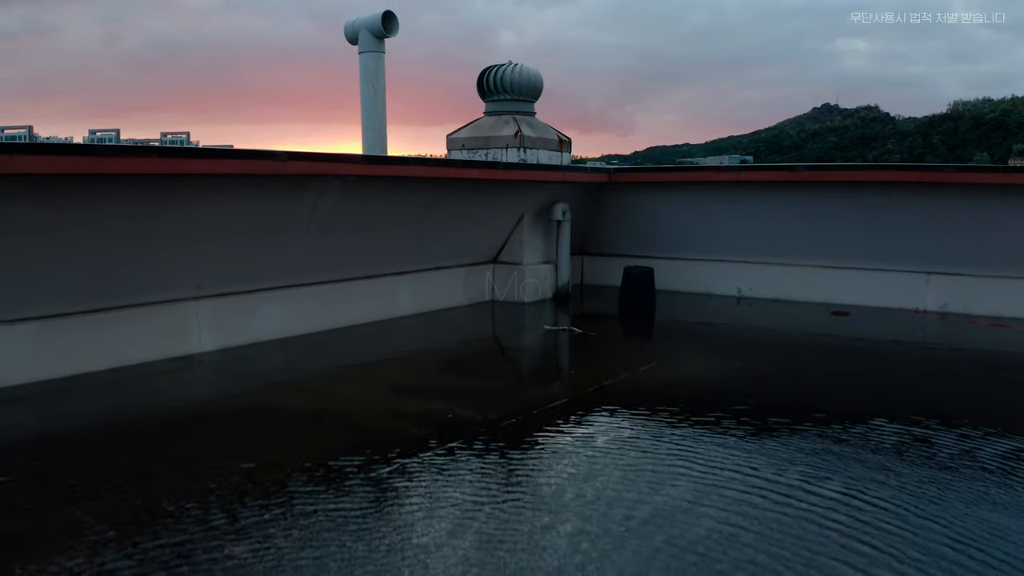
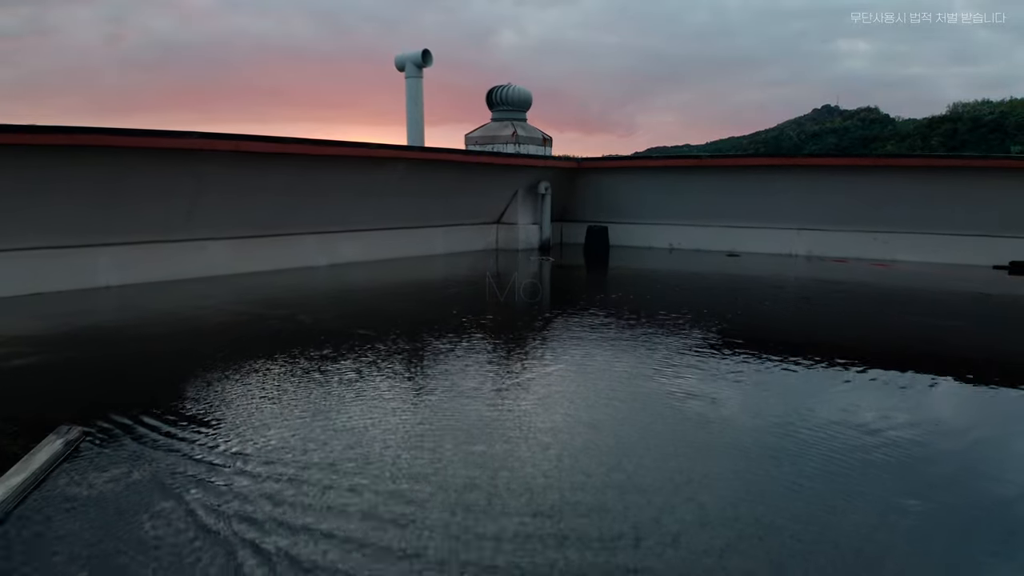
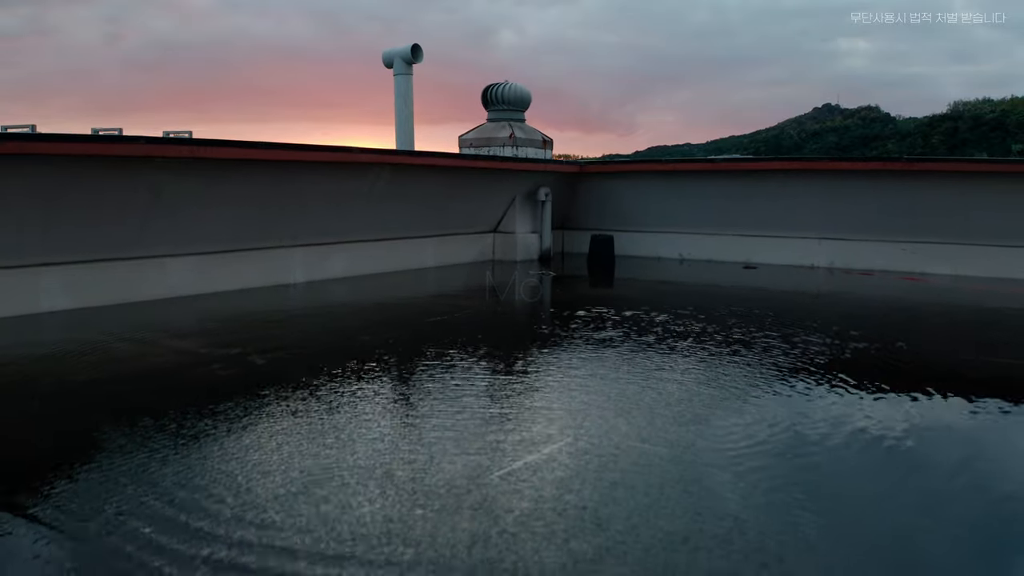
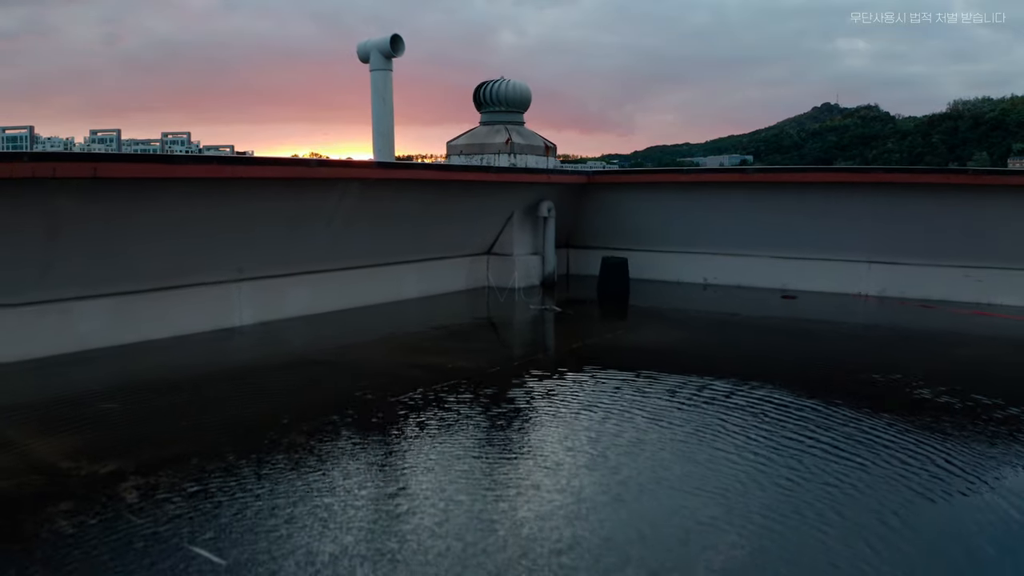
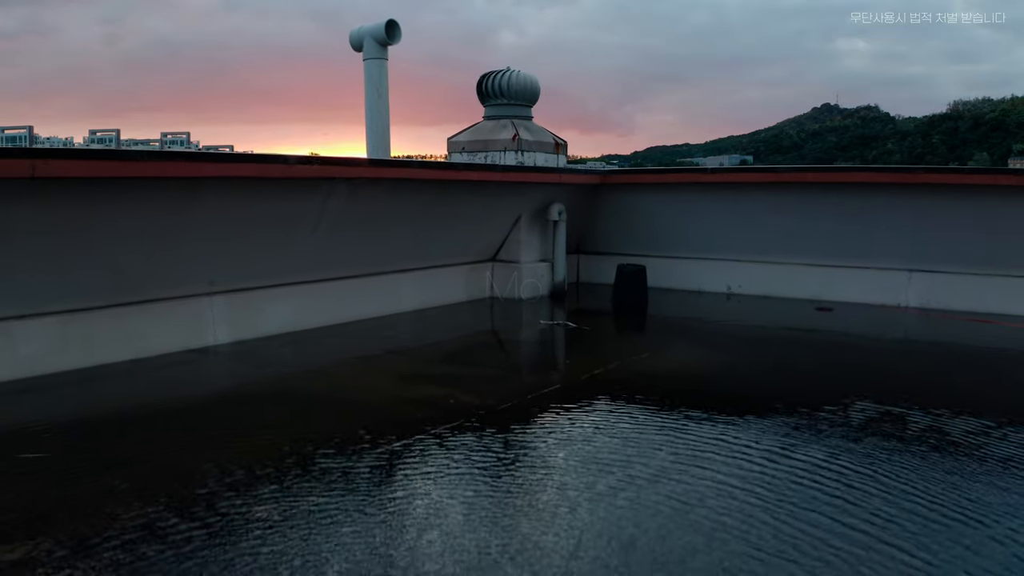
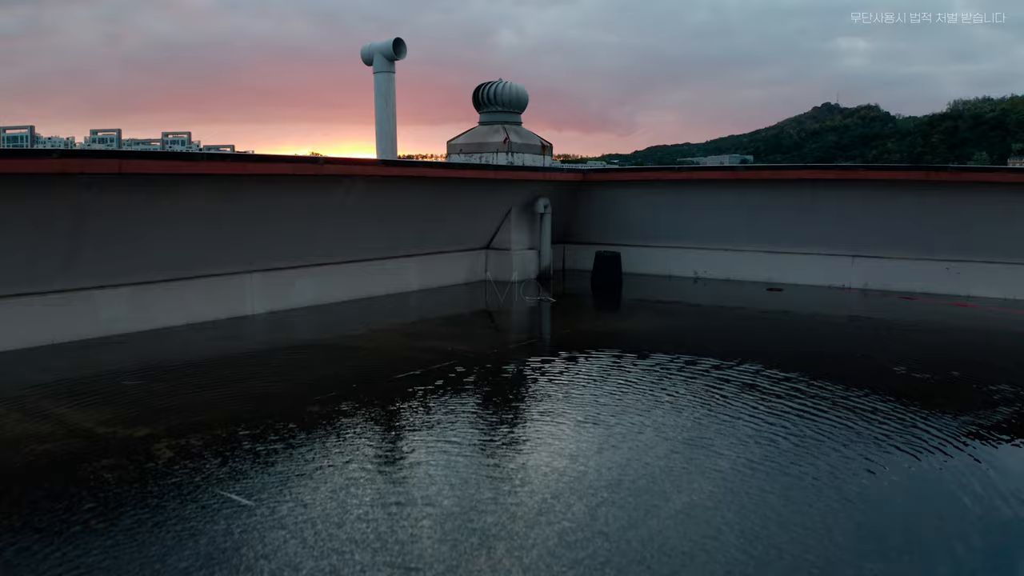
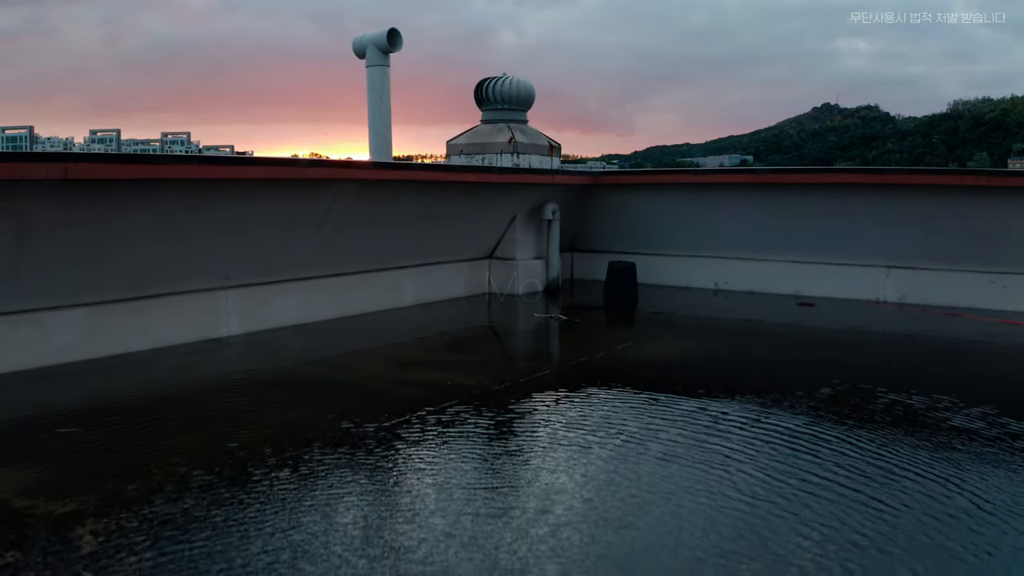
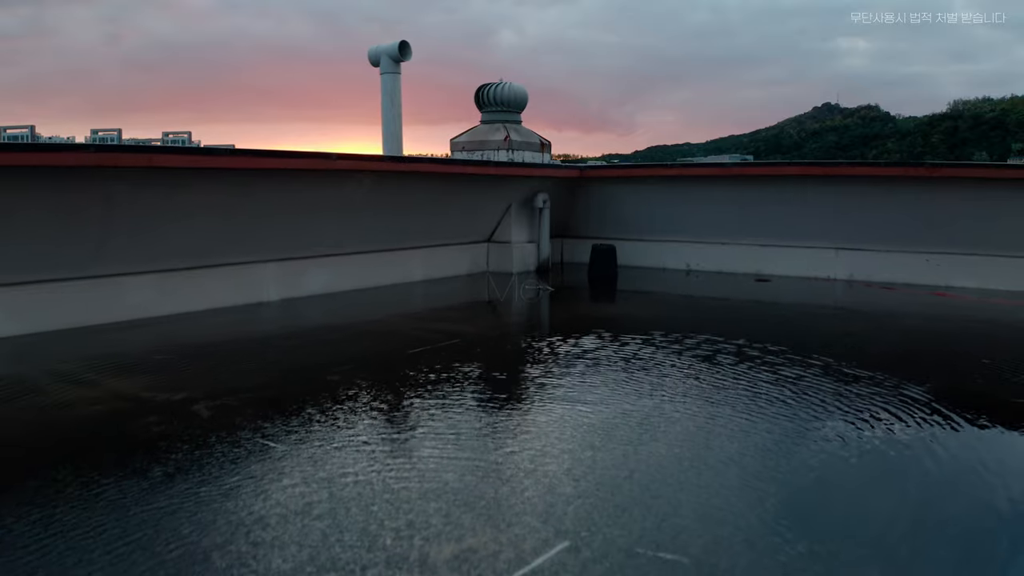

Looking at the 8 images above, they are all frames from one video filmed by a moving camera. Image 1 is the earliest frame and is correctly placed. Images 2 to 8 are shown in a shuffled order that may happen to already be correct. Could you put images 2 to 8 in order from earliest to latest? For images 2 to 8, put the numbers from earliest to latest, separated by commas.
5, 7, 4, 6, 8, 3, 2
